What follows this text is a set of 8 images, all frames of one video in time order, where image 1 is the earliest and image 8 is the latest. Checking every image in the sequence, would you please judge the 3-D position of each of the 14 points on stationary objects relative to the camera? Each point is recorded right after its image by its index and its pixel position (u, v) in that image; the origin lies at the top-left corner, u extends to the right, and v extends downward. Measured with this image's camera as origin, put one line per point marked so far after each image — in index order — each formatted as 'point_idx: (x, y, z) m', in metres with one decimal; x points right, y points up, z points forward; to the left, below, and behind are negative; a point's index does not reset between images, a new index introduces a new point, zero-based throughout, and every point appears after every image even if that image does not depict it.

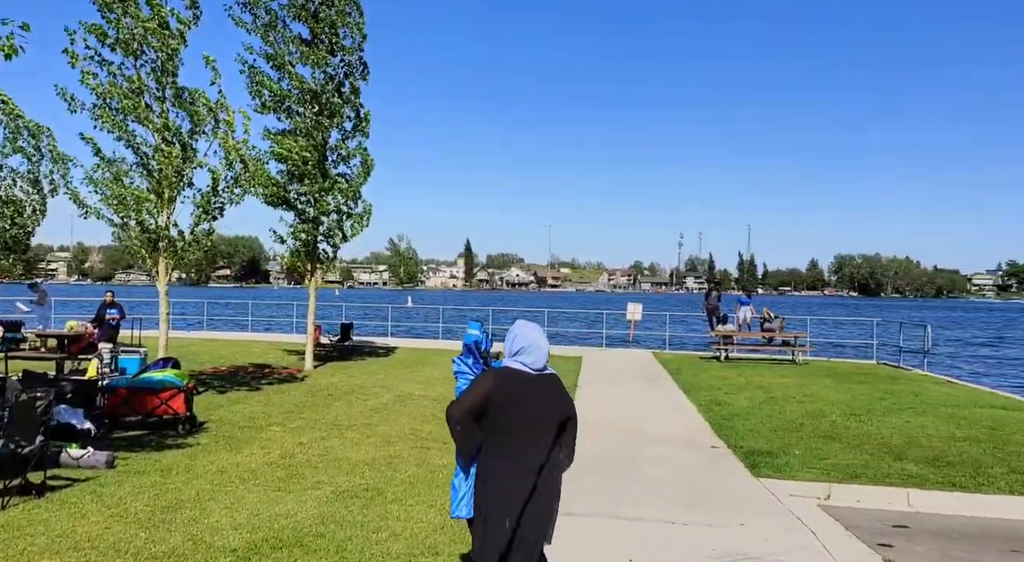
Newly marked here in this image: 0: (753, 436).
0: (+3.3, -2.1, +11.5) m
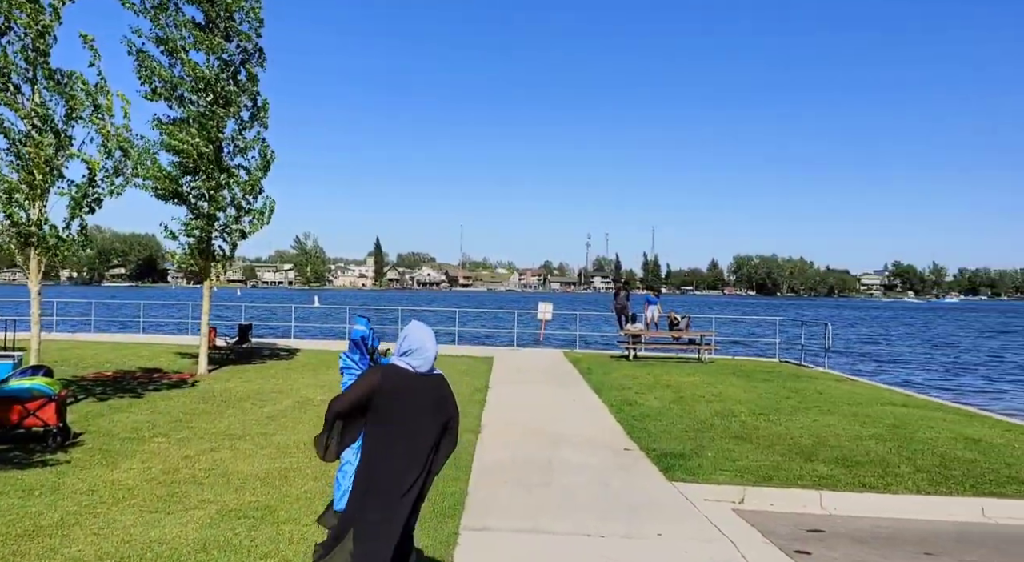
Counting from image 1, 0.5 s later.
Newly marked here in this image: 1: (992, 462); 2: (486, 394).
0: (+2.1, -2.1, +11.3) m
1: (+5.6, -2.1, +9.8) m
2: (-0.5, -2.1, +15.8) m
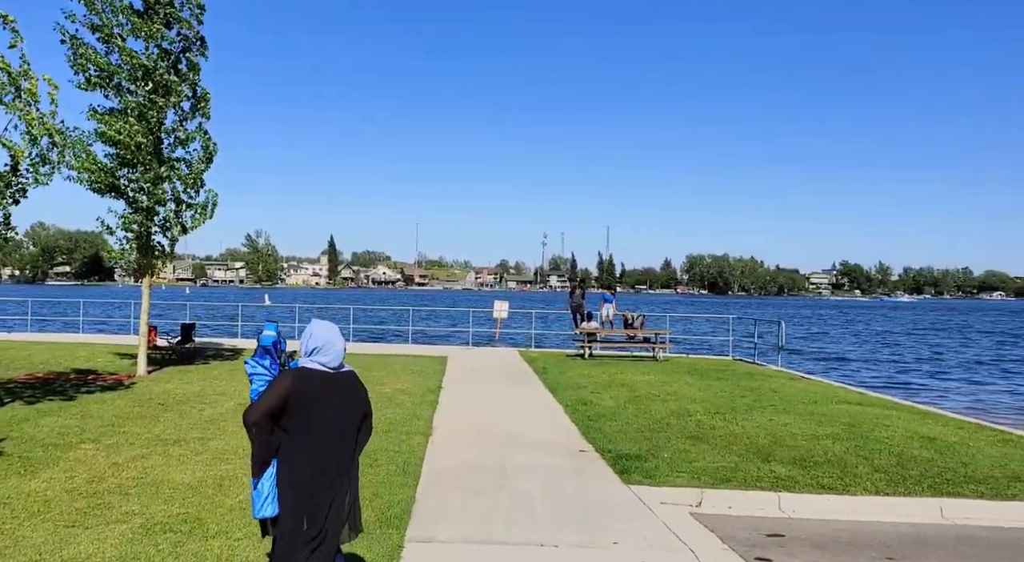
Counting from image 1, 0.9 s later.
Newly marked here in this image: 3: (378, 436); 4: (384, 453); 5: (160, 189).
0: (+1.4, -2.1, +11.0) m
1: (+5.0, -2.1, +9.7) m
2: (-1.3, -2.1, +15.3) m
3: (-1.8, -2.0, +11.0) m
4: (-1.5, -2.0, +9.8) m
5: (-6.9, +1.8, +16.4) m
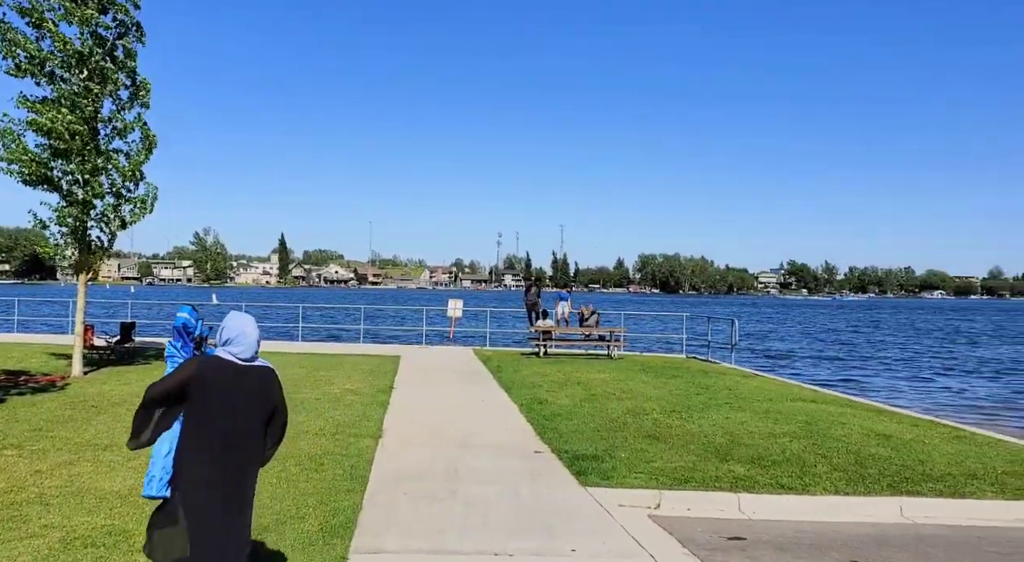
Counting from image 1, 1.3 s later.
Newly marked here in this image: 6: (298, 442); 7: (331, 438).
0: (+0.8, -2.0, +10.7) m
1: (+4.5, -2.0, +9.6) m
2: (-2.2, -2.0, +14.9) m
3: (-2.3, -2.0, +10.6) m
4: (-2.0, -2.0, +9.4) m
5: (-7.8, +1.9, +15.7) m
6: (-2.6, -2.0, +10.3) m
7: (-2.3, -2.0, +10.6) m
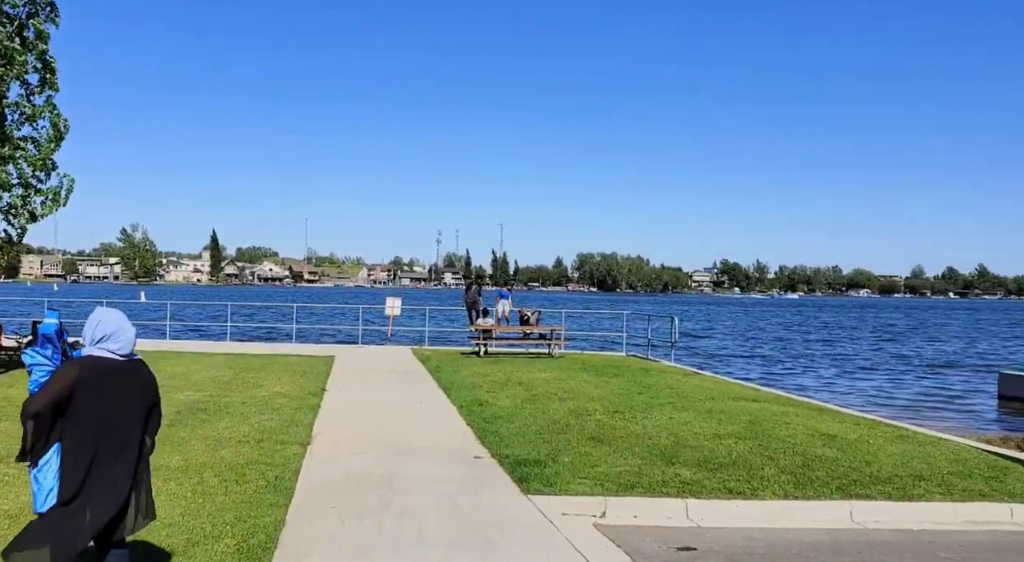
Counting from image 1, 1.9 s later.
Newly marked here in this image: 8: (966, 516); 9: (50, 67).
0: (+0.1, -2.0, +10.3) m
1: (+3.8, -2.0, +9.4) m
2: (-3.2, -2.0, +14.2) m
3: (-3.1, -1.9, +9.9) m
4: (-2.7, -1.9, +8.7) m
5: (-8.8, +1.9, +14.6) m
6: (-3.4, -1.9, +9.6) m
7: (-3.0, -1.9, +9.9) m
8: (+4.3, -2.2, +7.9) m
9: (-8.2, +3.8, +15.0) m
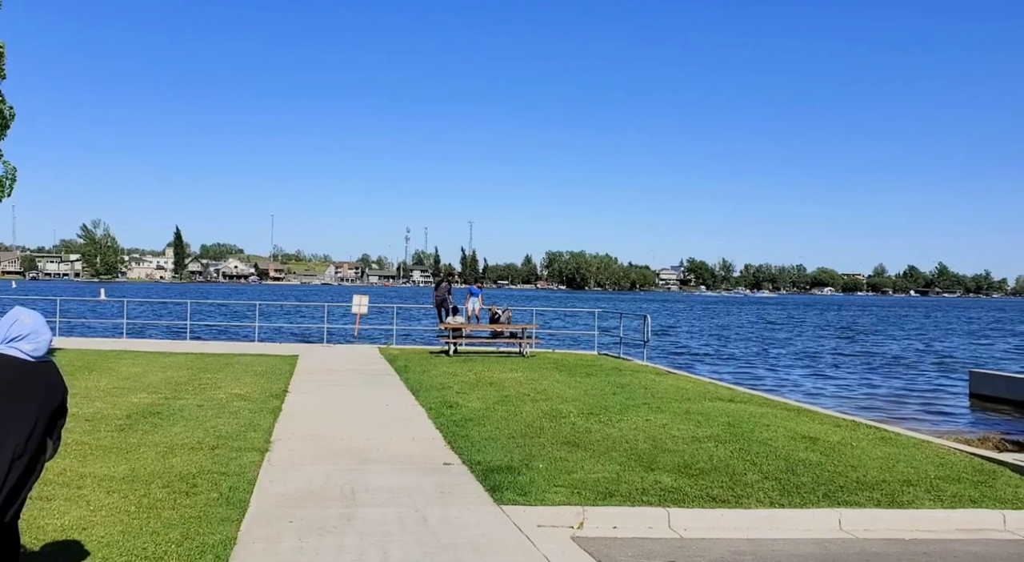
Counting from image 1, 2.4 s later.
0: (-0.3, -1.9, +9.8) m
1: (+3.5, -2.0, +9.1) m
2: (-3.7, -1.9, +13.6) m
3: (-3.4, -1.9, +9.3) m
4: (-3.0, -1.9, +8.1) m
5: (-9.3, +2.0, +13.8) m
6: (-3.7, -1.9, +9.0) m
7: (-3.3, -1.9, +9.3) m
8: (+4.0, -2.2, +7.6) m
9: (-8.7, +3.9, +14.1) m
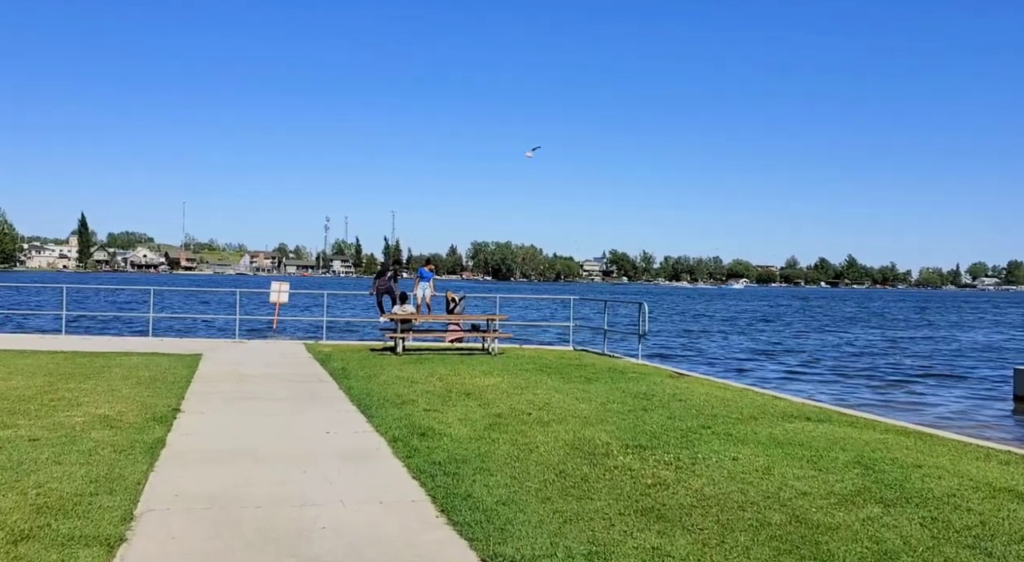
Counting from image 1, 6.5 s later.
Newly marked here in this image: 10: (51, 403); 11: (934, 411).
0: (0.0, -1.7, +5.7) m
1: (+3.9, -1.7, +5.3) m
2: (-3.7, -1.6, +9.2) m
3: (-3.0, -1.6, +4.9) m
4: (-2.5, -1.6, +3.8) m
5: (-9.3, +2.3, +8.8) m
6: (-3.3, -1.6, +4.6) m
7: (-3.0, -1.6, +5.0) m
8: (+4.5, -1.9, +3.9) m
9: (-8.7, +4.2, +9.2) m
10: (-5.8, -1.5, +10.6) m
11: (+8.2, -2.5, +16.5) m
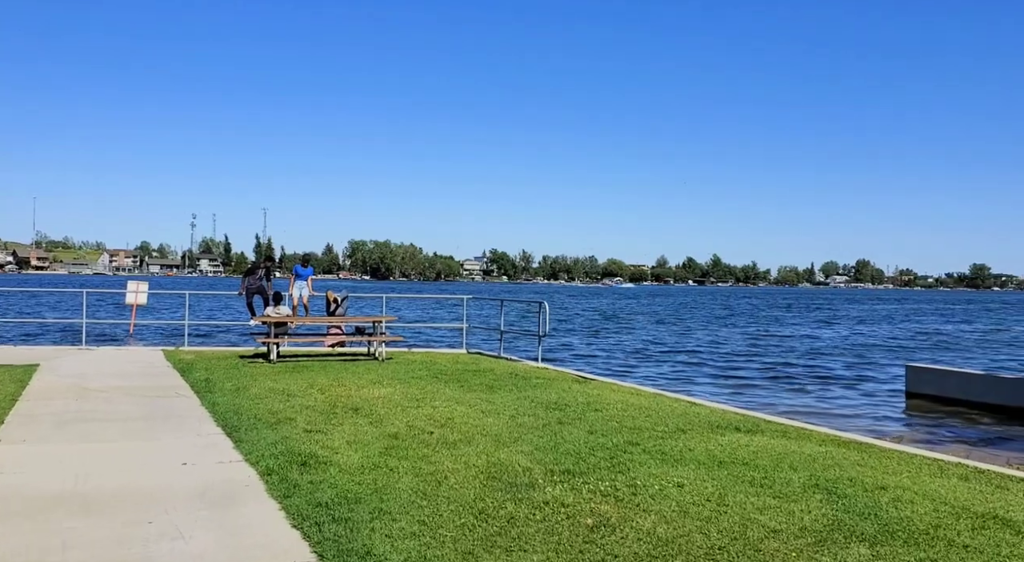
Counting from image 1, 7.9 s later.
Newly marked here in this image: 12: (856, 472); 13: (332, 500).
0: (-0.4, -1.6, +4.4) m
1: (+3.4, -1.7, +4.5) m
2: (-4.6, -1.6, +7.3) m
3: (-3.3, -1.6, +3.1) m
4: (-2.6, -1.6, +2.1) m
5: (-10.1, +2.3, +6.0) m
6: (-3.5, -1.6, +2.8) m
7: (-3.3, -1.6, +3.2) m
8: (+4.3, -1.9, +3.2) m
9: (-9.6, +4.2, +6.5) m
10: (-6.9, -1.5, +8.3) m
11: (+6.2, -2.5, +16.2) m
12: (+2.9, -1.6, +7.0) m
13: (-1.3, -1.6, +6.2) m
